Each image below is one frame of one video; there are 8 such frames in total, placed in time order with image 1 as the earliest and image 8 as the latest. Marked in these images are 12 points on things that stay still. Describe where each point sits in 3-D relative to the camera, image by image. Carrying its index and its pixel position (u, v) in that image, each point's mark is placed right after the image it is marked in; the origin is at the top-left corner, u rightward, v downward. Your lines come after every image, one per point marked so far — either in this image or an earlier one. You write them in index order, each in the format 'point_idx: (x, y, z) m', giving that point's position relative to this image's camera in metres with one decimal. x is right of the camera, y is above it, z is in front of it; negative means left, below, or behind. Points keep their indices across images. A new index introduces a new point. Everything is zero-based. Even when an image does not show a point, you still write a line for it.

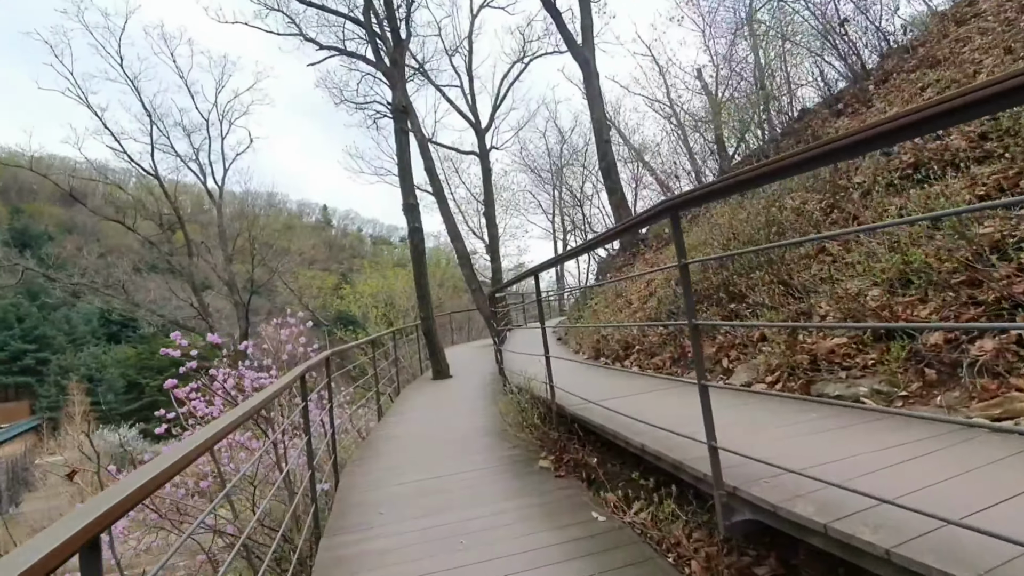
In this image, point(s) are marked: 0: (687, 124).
0: (+4.3, +4.1, +12.8) m
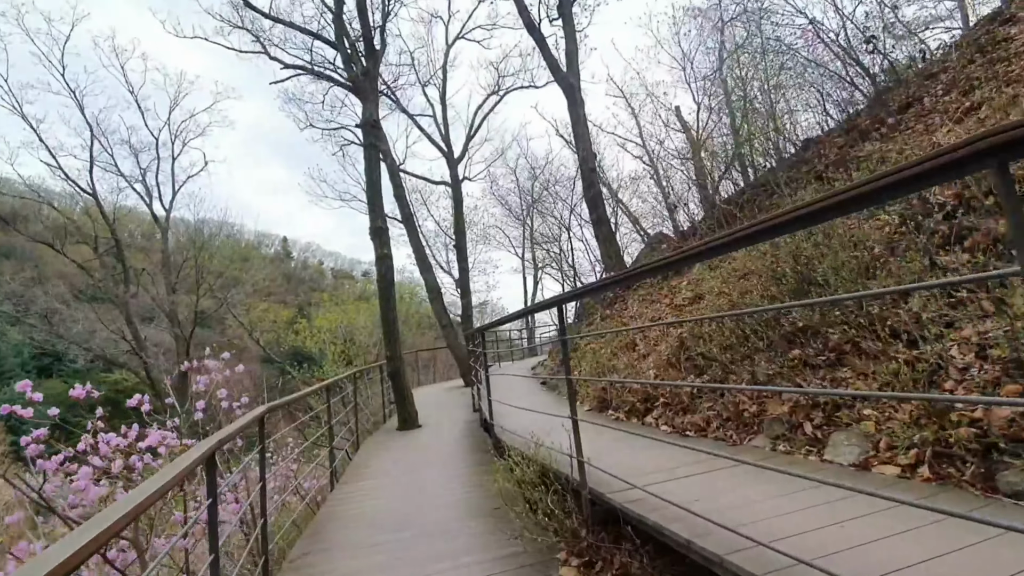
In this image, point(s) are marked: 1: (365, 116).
0: (+3.8, +3.1, +12.5) m
1: (-2.1, +2.5, +7.4) m
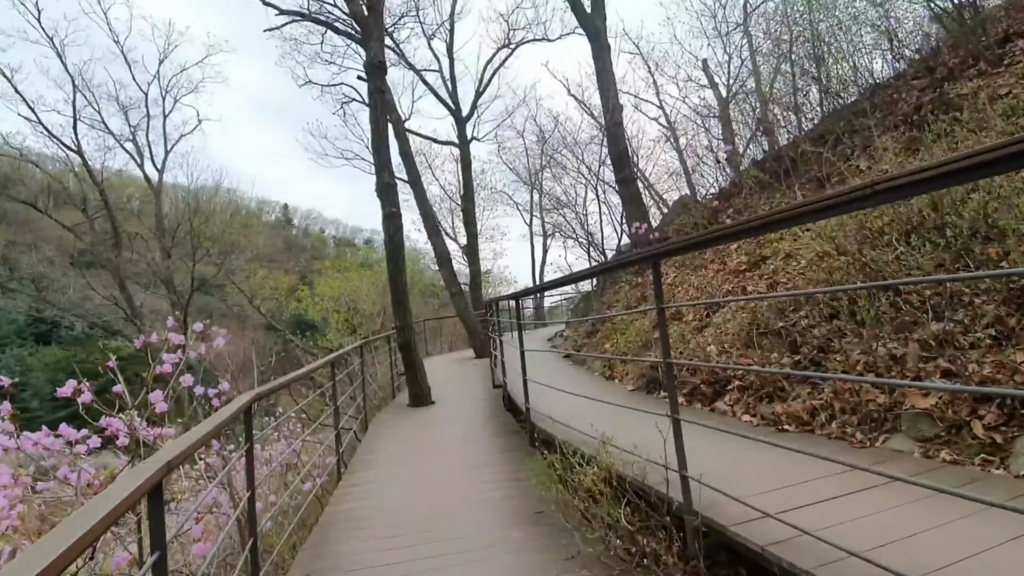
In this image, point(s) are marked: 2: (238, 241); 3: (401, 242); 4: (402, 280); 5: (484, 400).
0: (+4.1, +3.9, +11.6) m
1: (-1.8, +2.9, +6.6) m
2: (-9.5, +1.6, +18.1) m
3: (-1.3, +0.6, +6.2) m
4: (-1.3, +0.1, +6.2) m
5: (-0.3, -1.3, +6.2) m
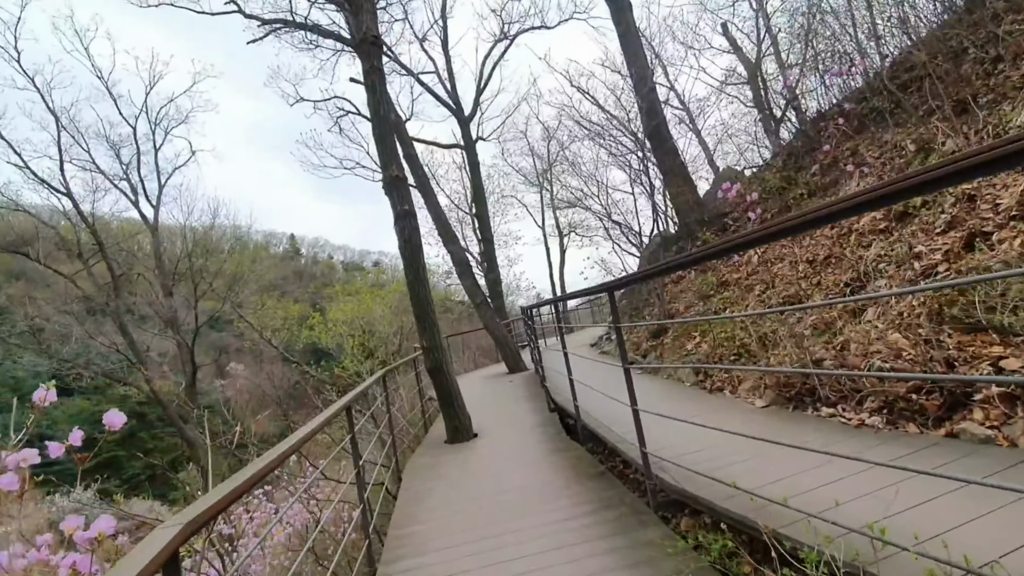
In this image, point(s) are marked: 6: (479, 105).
0: (+4.2, +4.1, +10.5) m
1: (-1.6, +2.7, +5.6) m
2: (-8.9, +0.5, +17.3) m
3: (-0.9, +0.4, +5.2) m
4: (-0.9, 0.0, +5.1) m
5: (+0.3, -1.3, +5.1) m
6: (-0.9, +5.0, +14.0) m
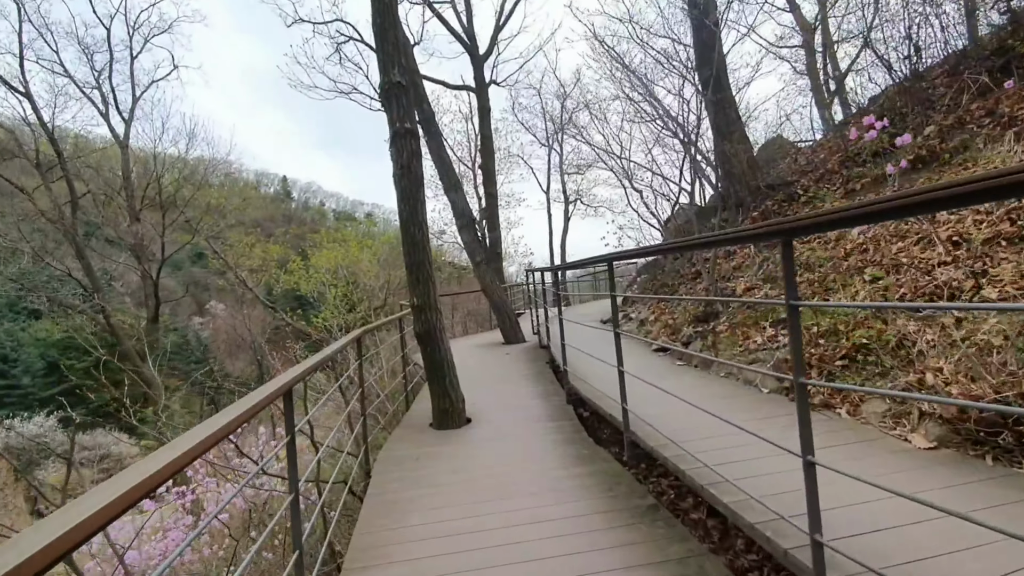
0: (+4.7, +4.4, +9.3) m
1: (-1.2, +3.3, +4.3) m
2: (-8.9, +2.5, +15.9) m
3: (-0.7, +0.9, +4.1) m
4: (-0.7, +0.4, +4.1) m
5: (+0.3, -1.0, +4.1) m
6: (-0.4, +5.9, +12.6) m
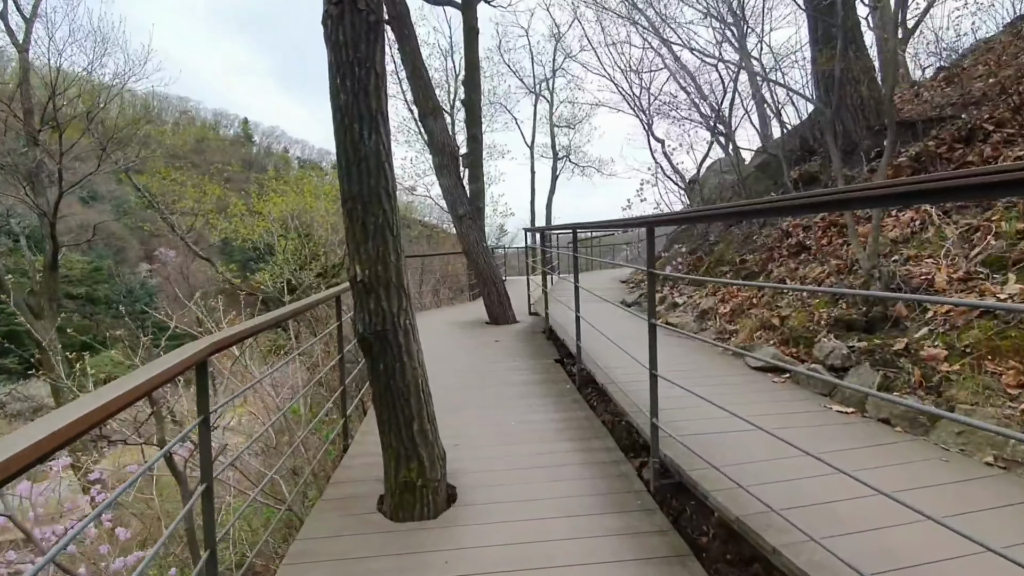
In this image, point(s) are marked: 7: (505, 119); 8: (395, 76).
0: (+4.7, +4.7, +7.5) m
1: (-0.9, +3.5, +2.2) m
2: (-9.3, +3.9, +13.3) m
3: (-0.6, +1.1, +2.2) m
4: (-0.6, +0.6, +2.2) m
5: (+0.3, -0.9, +2.4) m
6: (-0.5, +6.7, +10.3) m
7: (-0.2, +5.7, +17.4) m
8: (-3.1, +5.6, +13.6) m
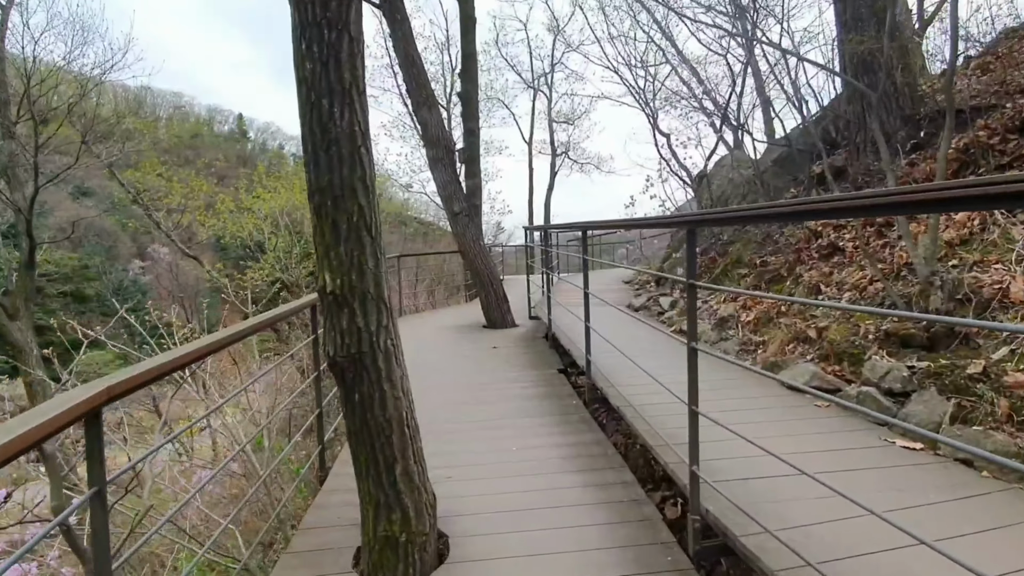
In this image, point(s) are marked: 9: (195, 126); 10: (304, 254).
0: (+4.7, +4.6, +7.1) m
1: (-0.9, +3.4, +1.8) m
2: (-9.3, +4.0, +12.9) m
3: (-0.5, +1.0, +1.8) m
4: (-0.5, +0.5, +1.8) m
5: (+0.4, -0.9, +2.0) m
6: (-0.5, +6.7, +10.0) m
7: (-0.3, +5.7, +17.0) m
8: (-3.1, +5.6, +13.2) m
9: (-11.1, +5.8, +18.8) m
10: (-5.0, +0.8, +12.3) m
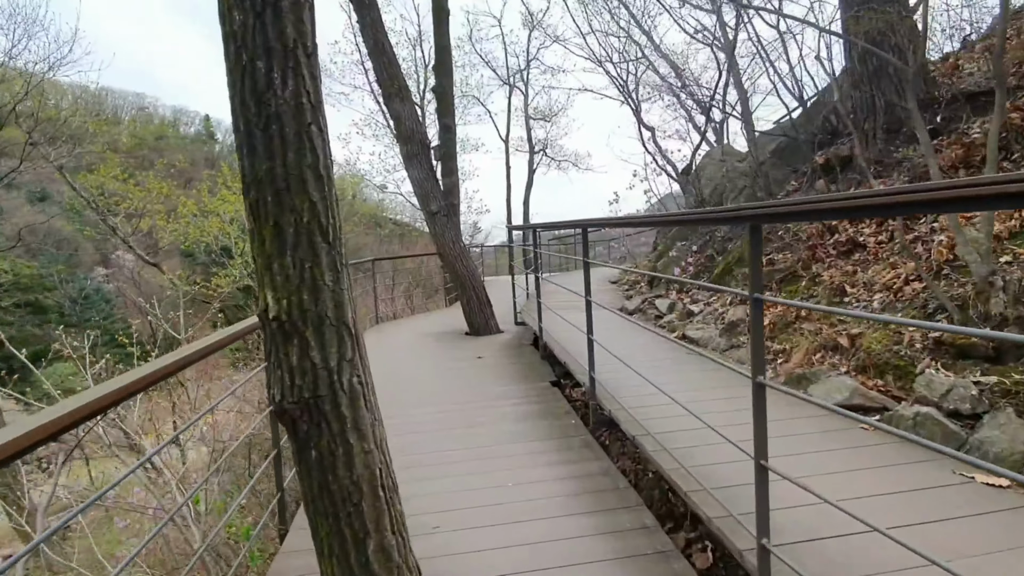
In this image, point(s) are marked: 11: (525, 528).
0: (+4.4, +4.7, +6.9) m
1: (-1.0, +3.4, +1.4) m
2: (-9.9, +3.7, +12.1) m
3: (-0.6, +1.0, +1.4) m
4: (-0.6, +0.5, +1.4) m
5: (+0.4, -0.9, +1.7) m
6: (-1.0, +6.6, +9.6) m
7: (-1.1, +5.7, +16.6) m
8: (-3.7, +5.5, +12.7) m
9: (-12.0, +5.5, +17.9) m
10: (-5.5, +0.6, +11.8) m
11: (0.0, -0.9, +2.0) m
